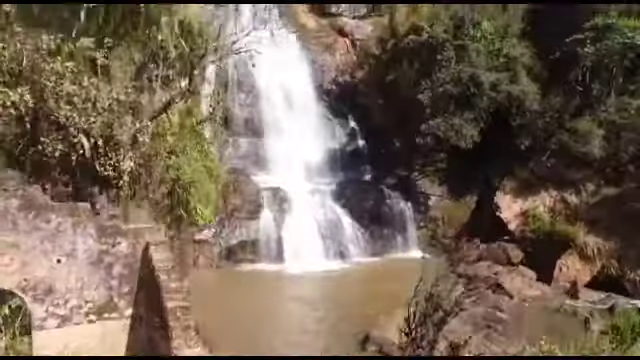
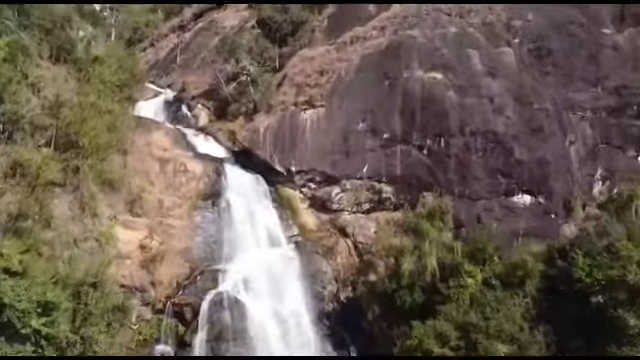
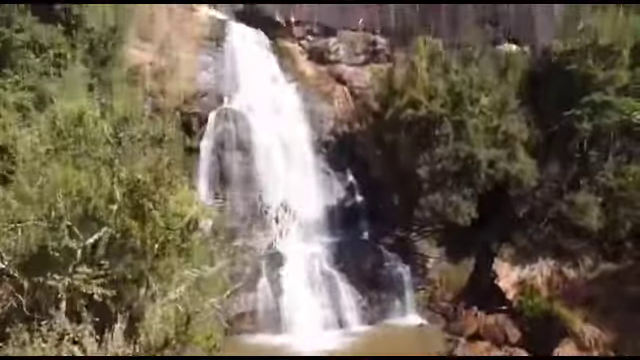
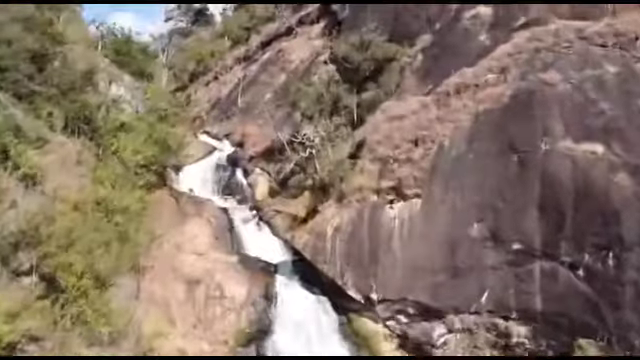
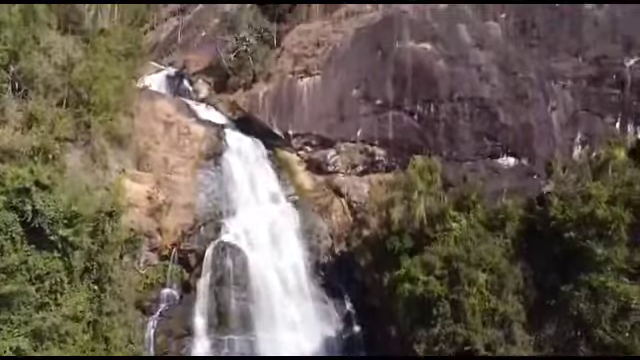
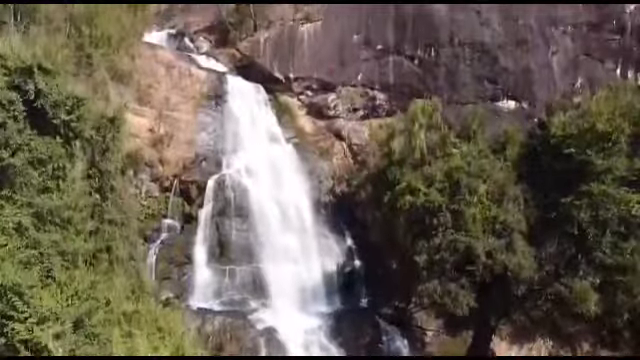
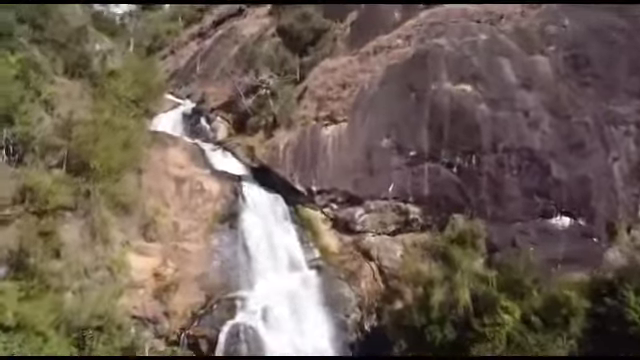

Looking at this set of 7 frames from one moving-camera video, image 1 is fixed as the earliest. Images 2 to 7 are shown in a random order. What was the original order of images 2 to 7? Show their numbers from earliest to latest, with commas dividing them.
3, 6, 5, 2, 7, 4
